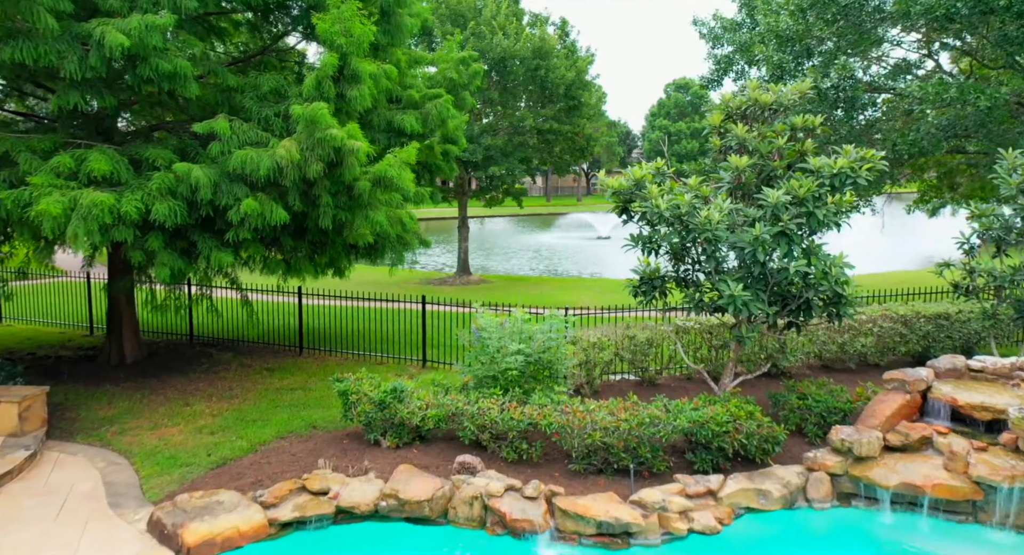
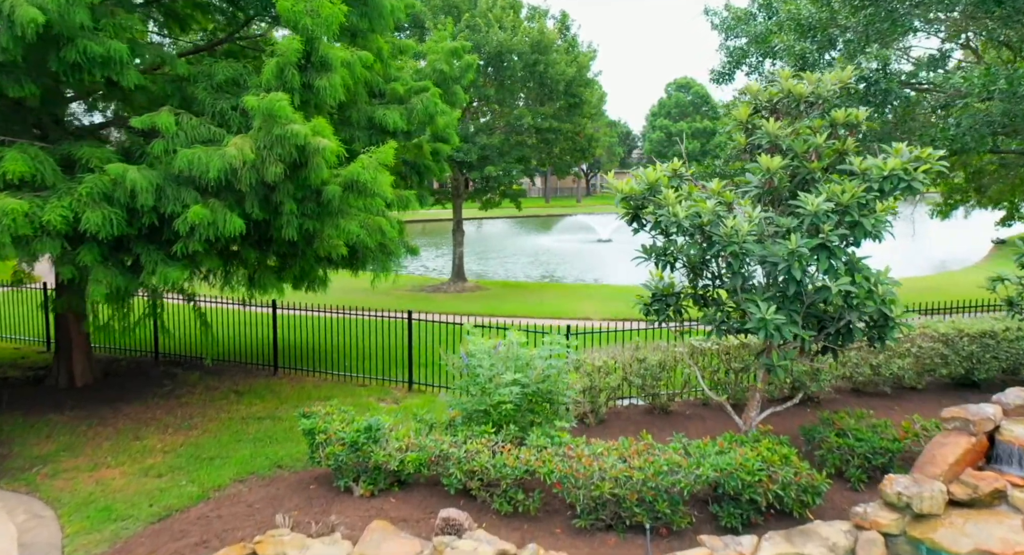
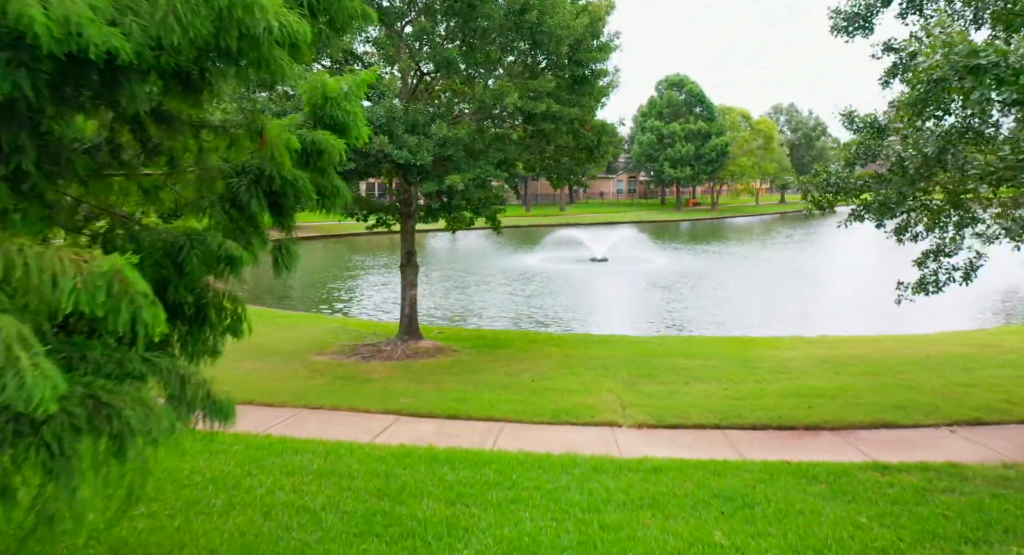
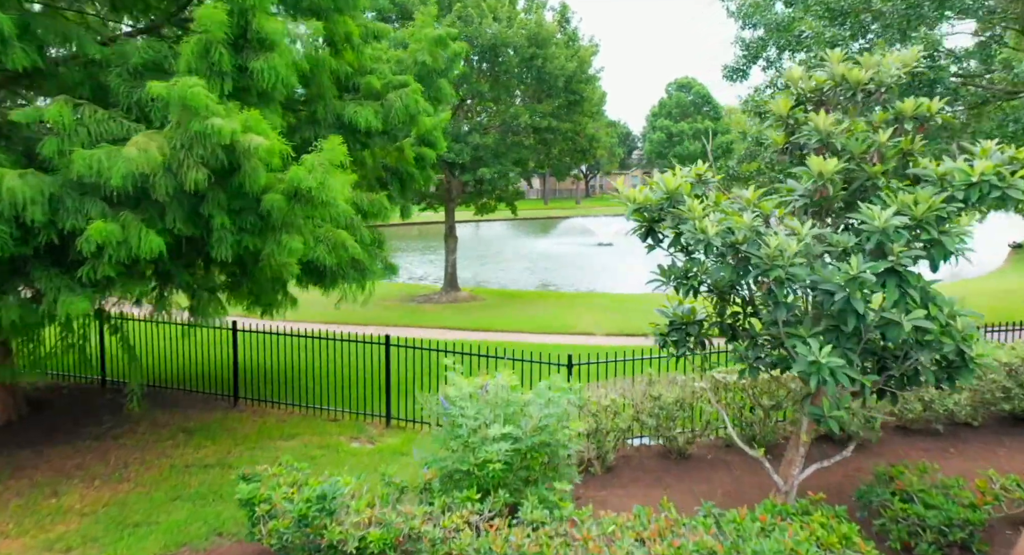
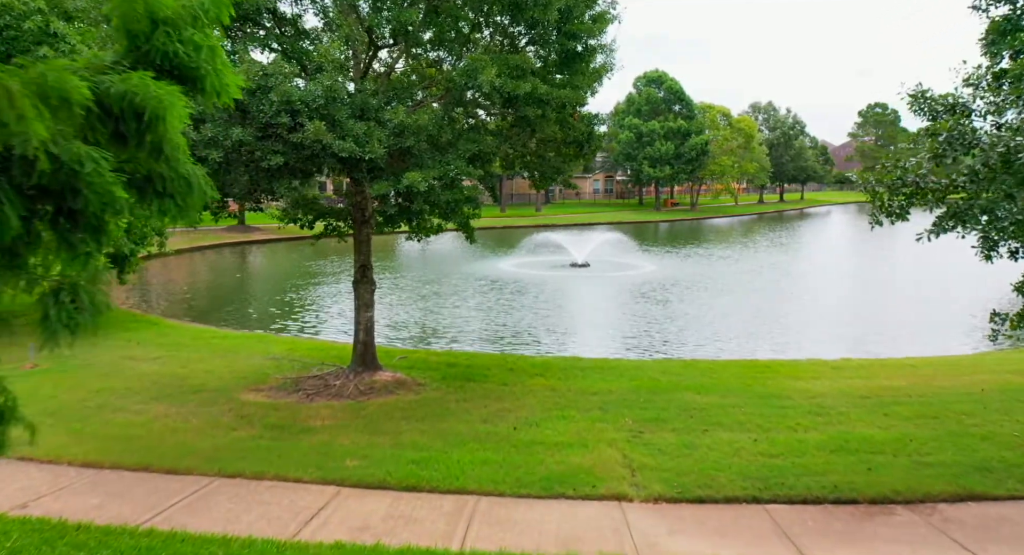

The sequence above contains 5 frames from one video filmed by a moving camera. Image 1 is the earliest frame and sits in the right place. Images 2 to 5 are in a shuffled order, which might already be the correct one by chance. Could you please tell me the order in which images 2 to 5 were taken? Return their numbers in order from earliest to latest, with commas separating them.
2, 4, 3, 5
